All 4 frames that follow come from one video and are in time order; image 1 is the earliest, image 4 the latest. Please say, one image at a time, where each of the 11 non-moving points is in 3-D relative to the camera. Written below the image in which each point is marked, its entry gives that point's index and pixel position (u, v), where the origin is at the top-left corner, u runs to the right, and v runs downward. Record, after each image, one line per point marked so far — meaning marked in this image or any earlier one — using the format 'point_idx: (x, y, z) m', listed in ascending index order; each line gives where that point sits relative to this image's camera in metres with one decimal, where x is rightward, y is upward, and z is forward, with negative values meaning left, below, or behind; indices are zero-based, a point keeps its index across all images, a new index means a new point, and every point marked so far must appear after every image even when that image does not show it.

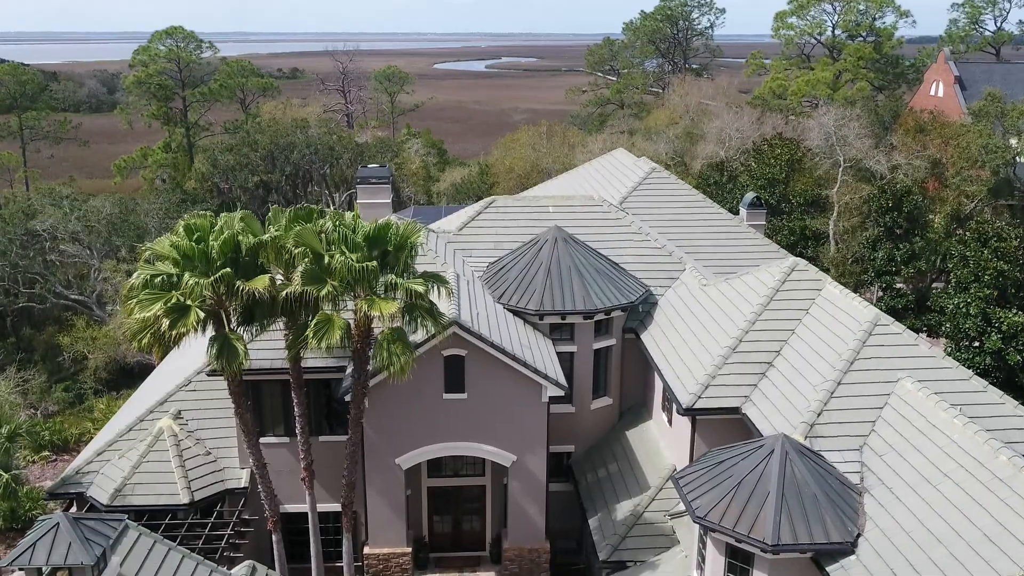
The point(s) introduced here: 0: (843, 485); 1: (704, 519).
0: (+6.5, -3.9, +17.5) m
1: (+3.7, -4.5, +17.1) m
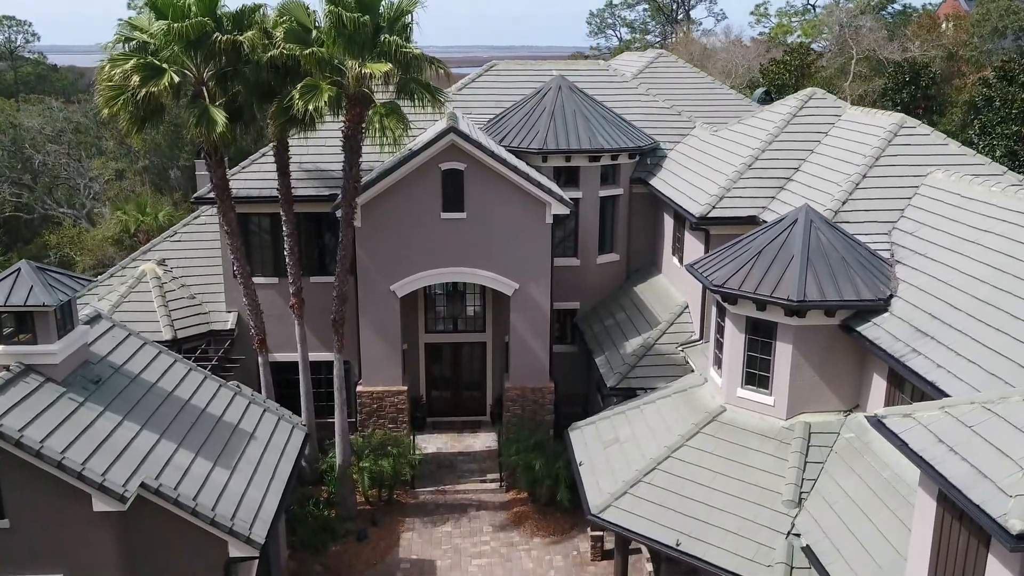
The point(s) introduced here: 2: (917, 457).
0: (+6.6, +0.6, +16.2) m
1: (+3.8, 0.0, +15.8) m
2: (+4.8, -2.0, +10.4) m
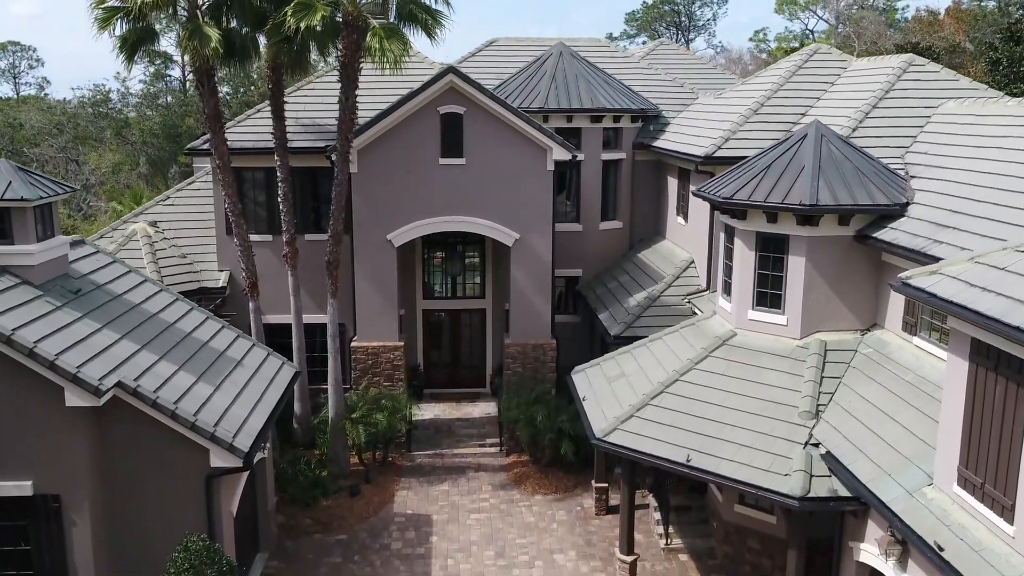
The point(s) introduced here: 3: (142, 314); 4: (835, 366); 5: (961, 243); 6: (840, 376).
0: (+6.6, +2.1, +15.6) m
1: (+3.8, +1.5, +15.2) m
2: (+4.8, -0.2, +9.7) m
3: (-6.4, -0.5, +15.4) m
4: (+5.3, -1.3, +14.5) m
5: (+6.3, +0.6, +12.5) m
6: (+5.3, -1.4, +14.3) m
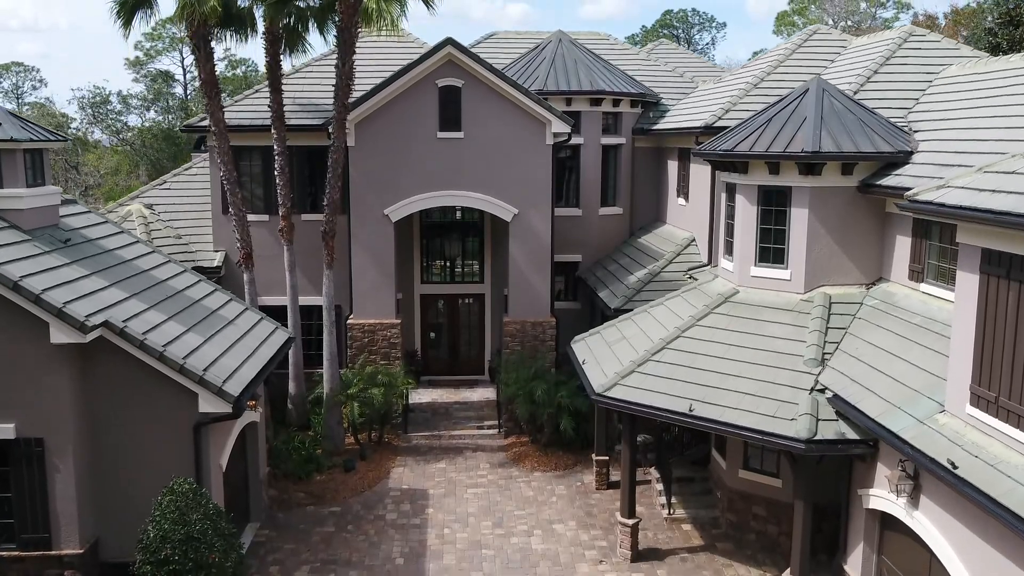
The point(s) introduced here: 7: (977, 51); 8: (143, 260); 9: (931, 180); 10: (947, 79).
0: (+6.6, +2.8, +15.4) m
1: (+3.7, +2.3, +14.9) m
2: (+4.7, +0.8, +9.4) m
3: (-6.4, +0.3, +15.1) m
4: (+5.3, -0.5, +14.2) m
5: (+6.3, +1.5, +12.2) m
6: (+5.3, -0.6, +14.0) m
7: (+9.5, +4.9, +18.1) m
8: (-6.6, +0.5, +15.8) m
9: (+6.1, +1.6, +13.0) m
10: (+8.5, +4.1, +17.3) m
